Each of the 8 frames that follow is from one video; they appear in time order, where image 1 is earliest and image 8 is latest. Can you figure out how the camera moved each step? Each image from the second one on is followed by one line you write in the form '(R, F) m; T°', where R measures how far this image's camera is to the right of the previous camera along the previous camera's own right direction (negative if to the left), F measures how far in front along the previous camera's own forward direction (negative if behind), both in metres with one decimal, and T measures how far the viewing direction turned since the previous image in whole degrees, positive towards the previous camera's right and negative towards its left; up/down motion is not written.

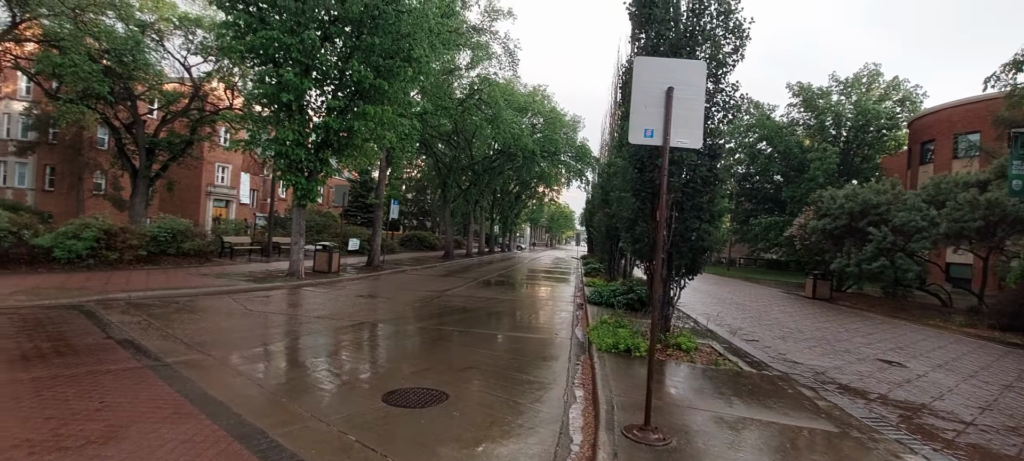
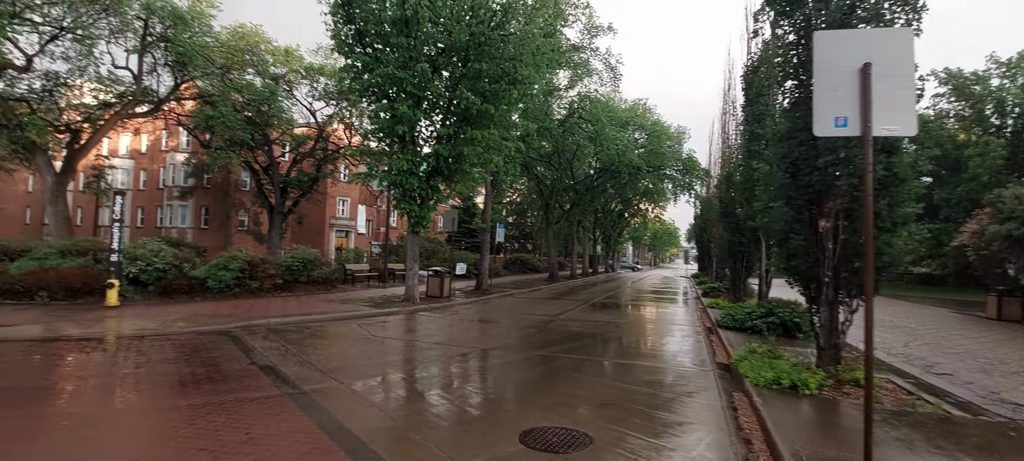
(-0.4, +0.5) m; -11°
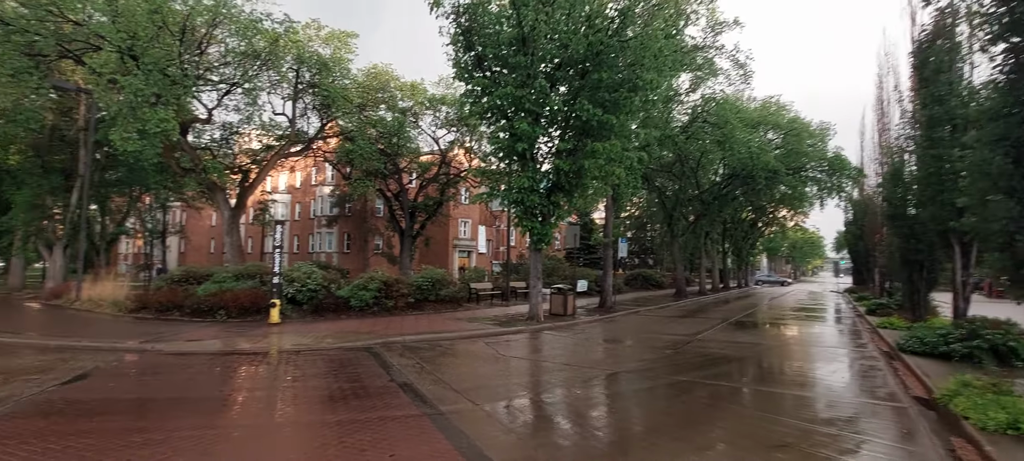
(-0.2, +0.3) m; -13°
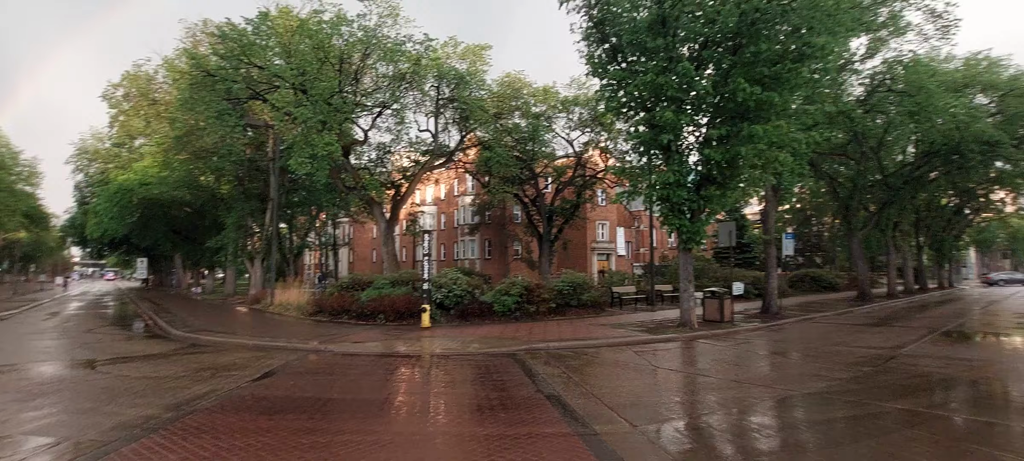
(-0.2, +0.5) m; -16°
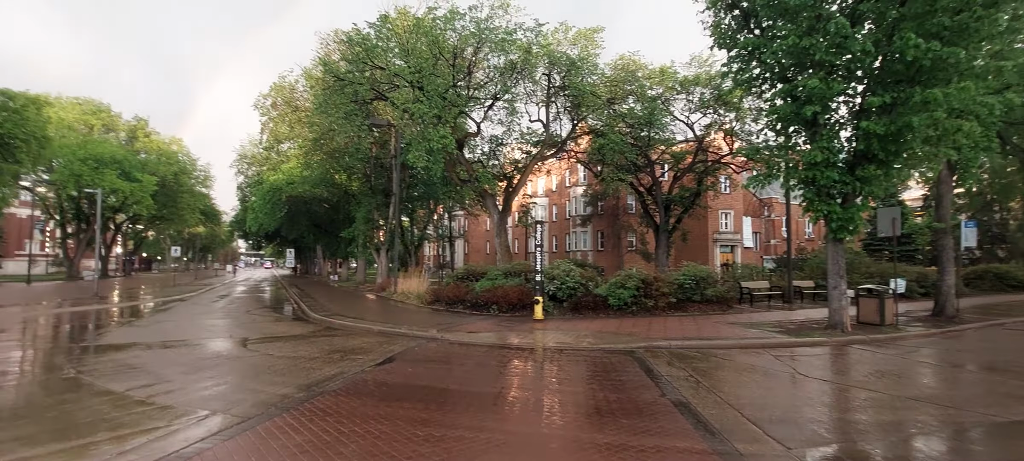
(-0.1, +0.5) m; -13°
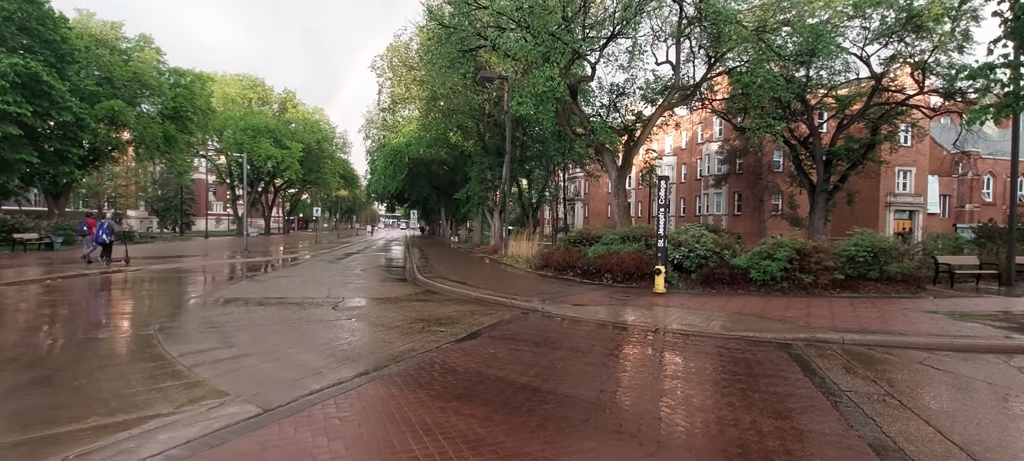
(+0.2, +1.9) m; -14°
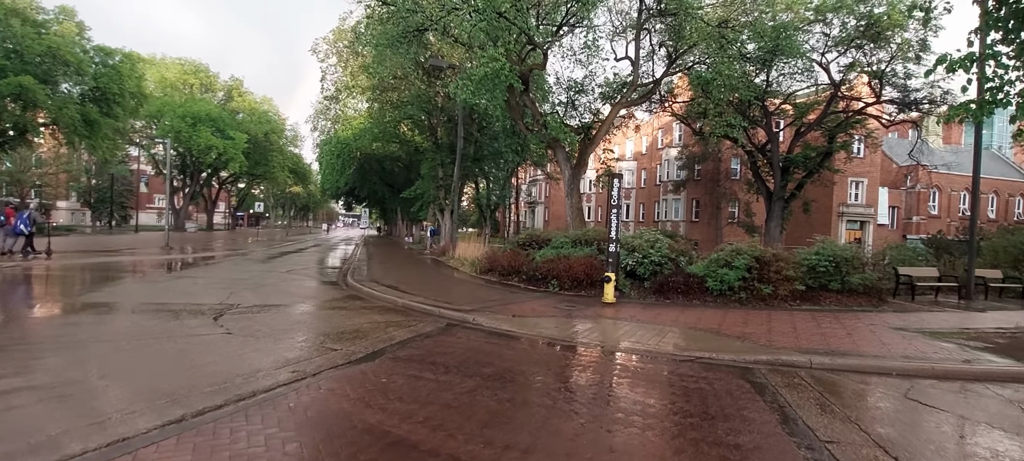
(+0.7, +1.4) m; +4°
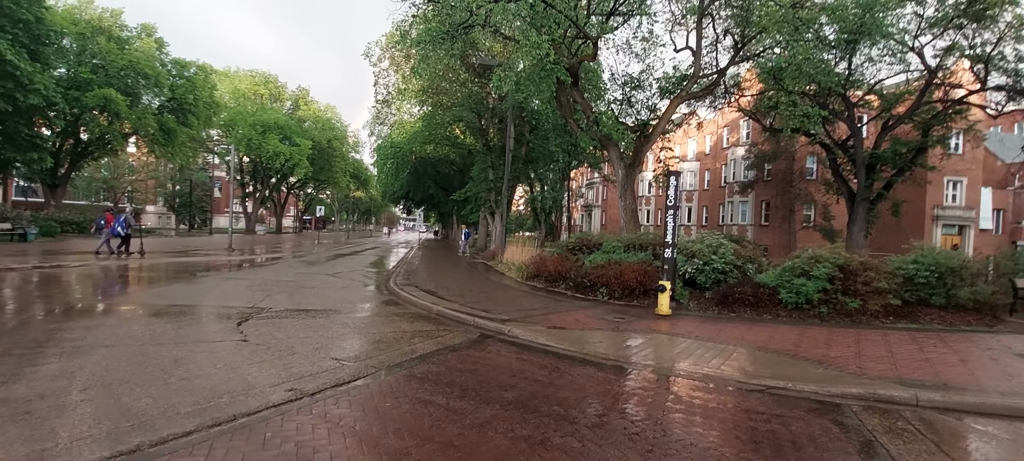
(+0.3, +0.9) m; -7°
